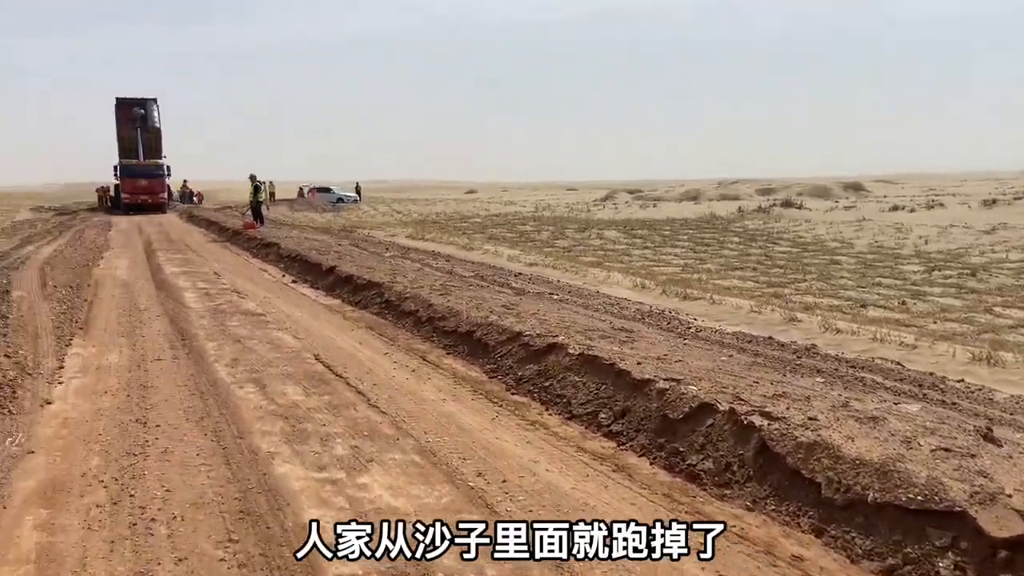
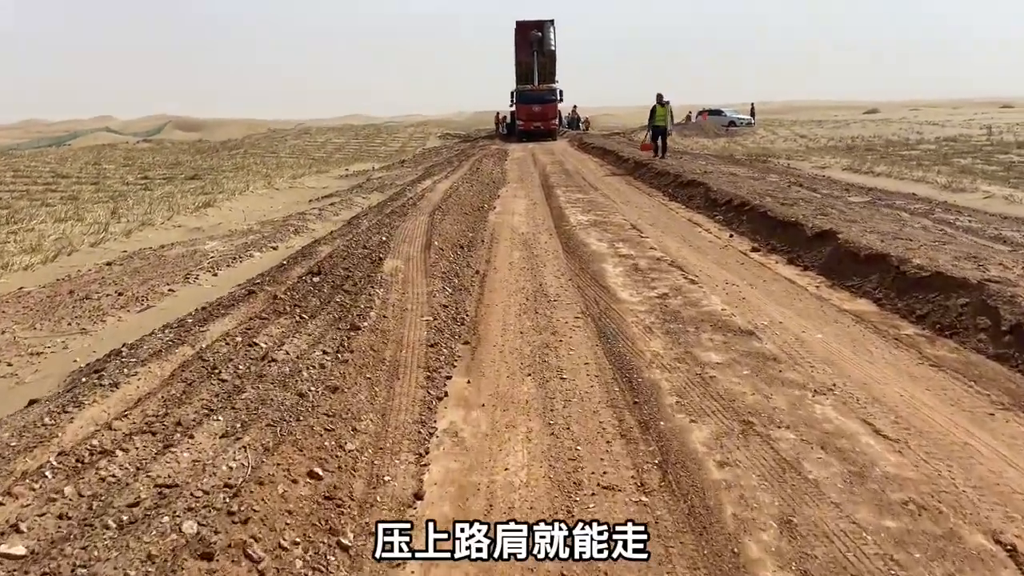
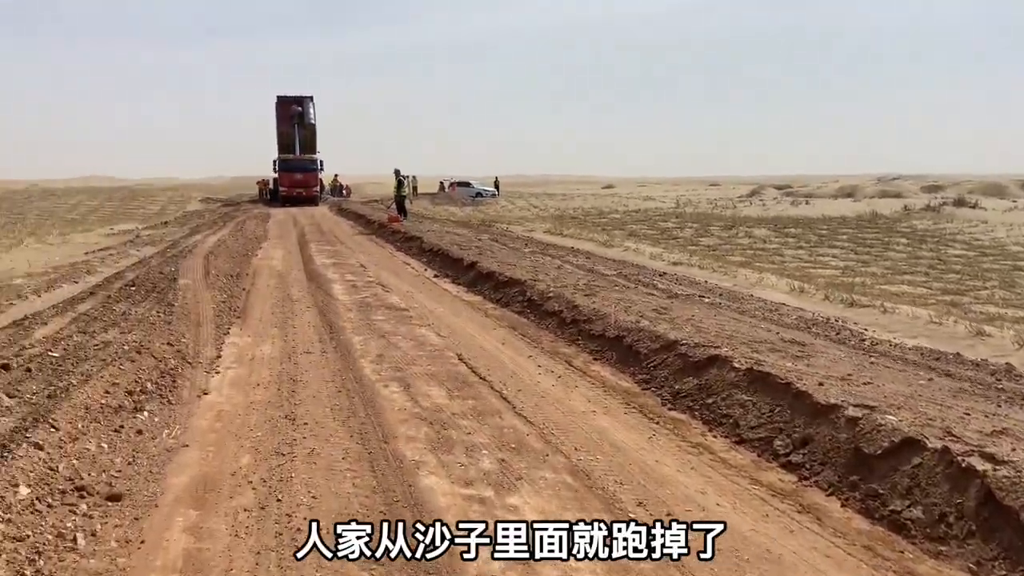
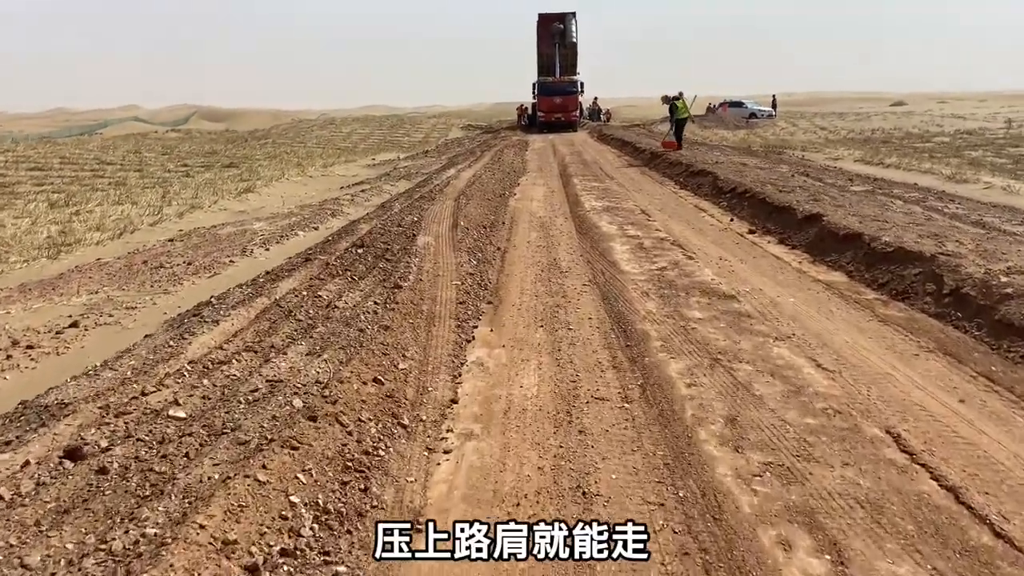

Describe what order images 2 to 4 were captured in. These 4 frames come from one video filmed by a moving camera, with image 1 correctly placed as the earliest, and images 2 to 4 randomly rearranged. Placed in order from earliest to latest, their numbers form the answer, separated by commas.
3, 4, 2
